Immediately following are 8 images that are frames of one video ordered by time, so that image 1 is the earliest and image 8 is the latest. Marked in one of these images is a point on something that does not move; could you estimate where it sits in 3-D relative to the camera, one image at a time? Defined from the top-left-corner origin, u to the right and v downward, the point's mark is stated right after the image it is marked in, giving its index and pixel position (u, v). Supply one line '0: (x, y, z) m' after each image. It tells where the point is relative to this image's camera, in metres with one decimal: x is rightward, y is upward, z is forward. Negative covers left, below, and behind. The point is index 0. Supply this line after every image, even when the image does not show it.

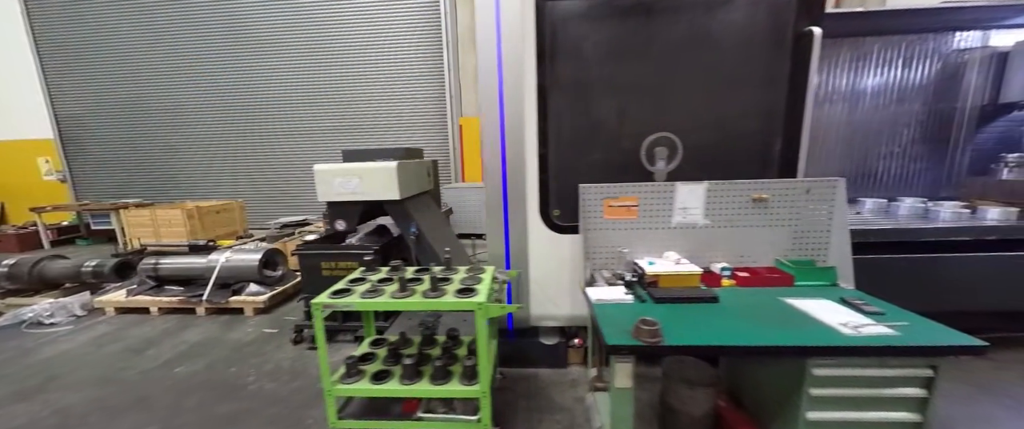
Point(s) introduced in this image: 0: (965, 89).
0: (+3.2, +0.9, +2.4) m
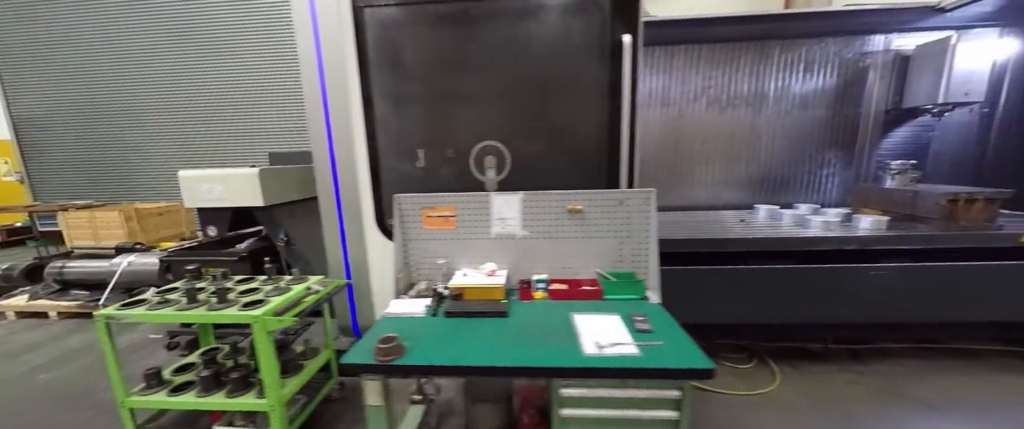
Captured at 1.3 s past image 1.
0: (+2.5, +0.8, +2.4) m
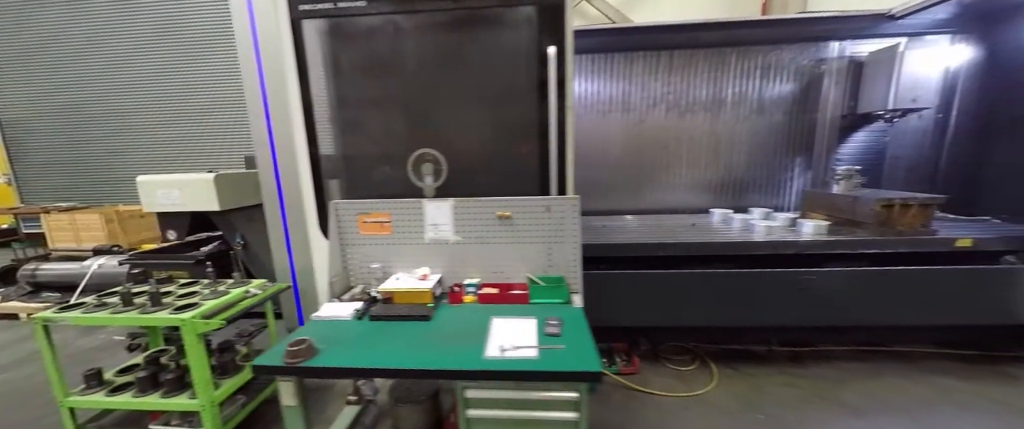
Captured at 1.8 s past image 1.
0: (+2.2, +0.8, +2.4) m
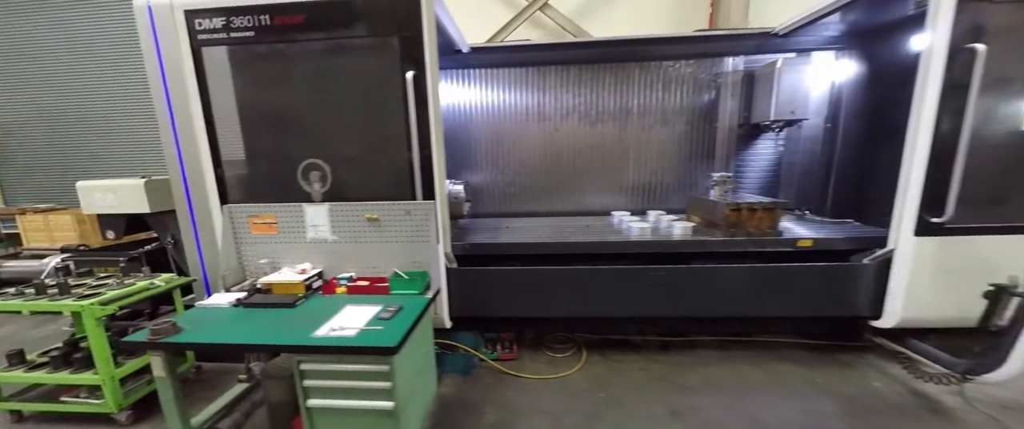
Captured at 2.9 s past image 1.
0: (+1.6, +0.8, +2.6) m
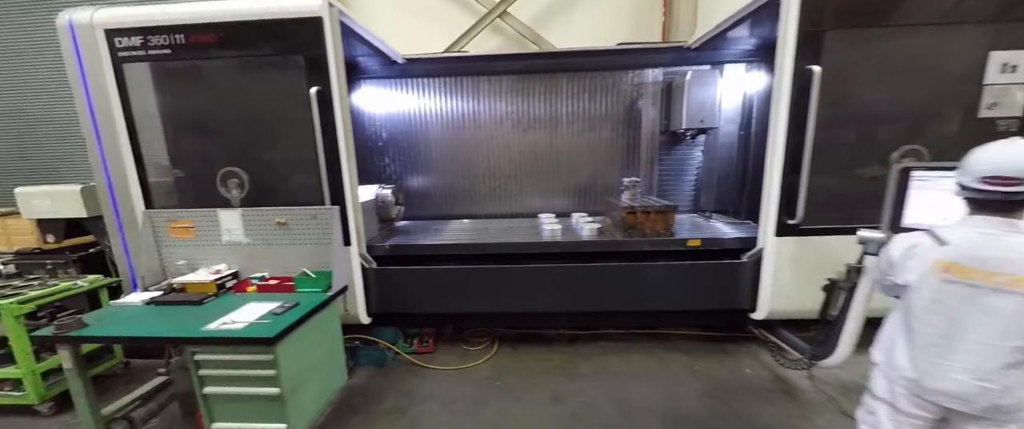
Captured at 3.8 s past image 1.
0: (+1.1, +0.8, +2.8) m
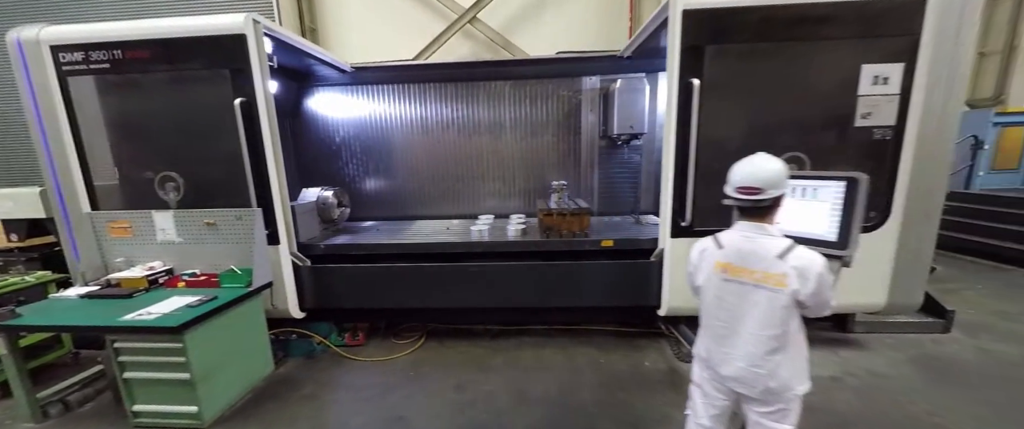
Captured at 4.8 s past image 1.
0: (+0.6, +0.8, +2.9) m
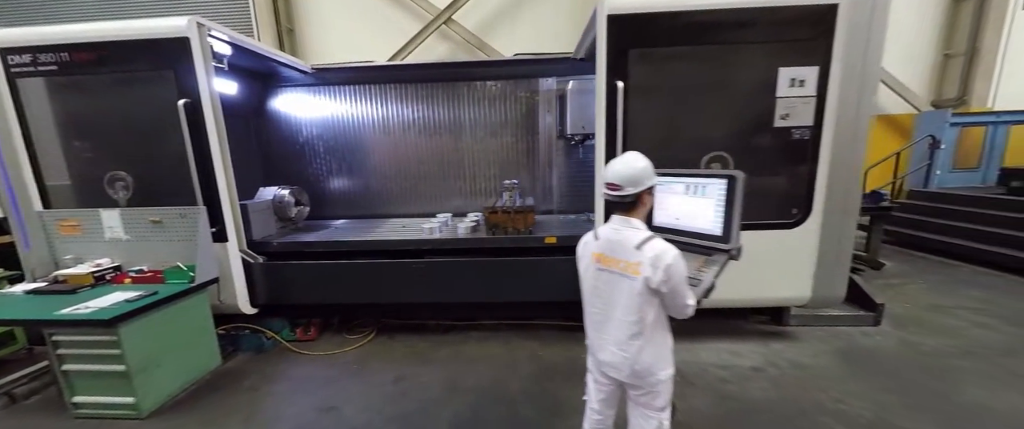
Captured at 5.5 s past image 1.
0: (+0.3, +0.8, +3.0) m
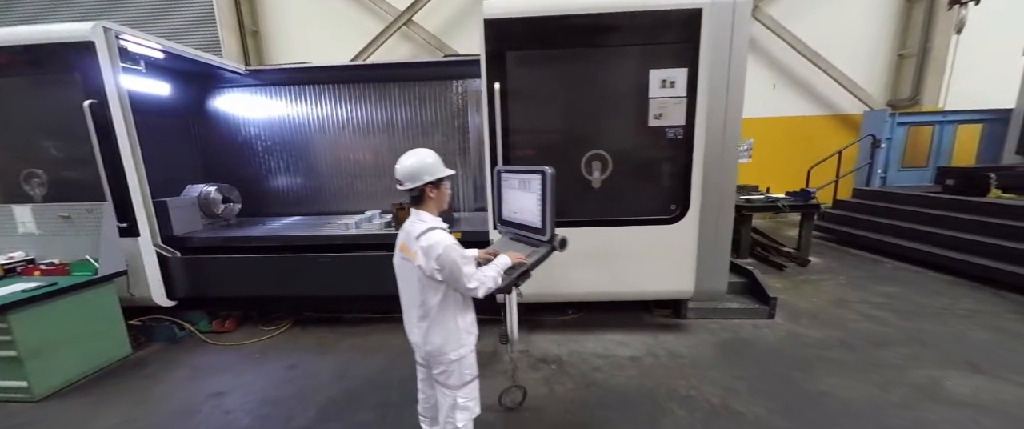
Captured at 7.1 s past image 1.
0: (-0.4, +0.8, +3.0) m
